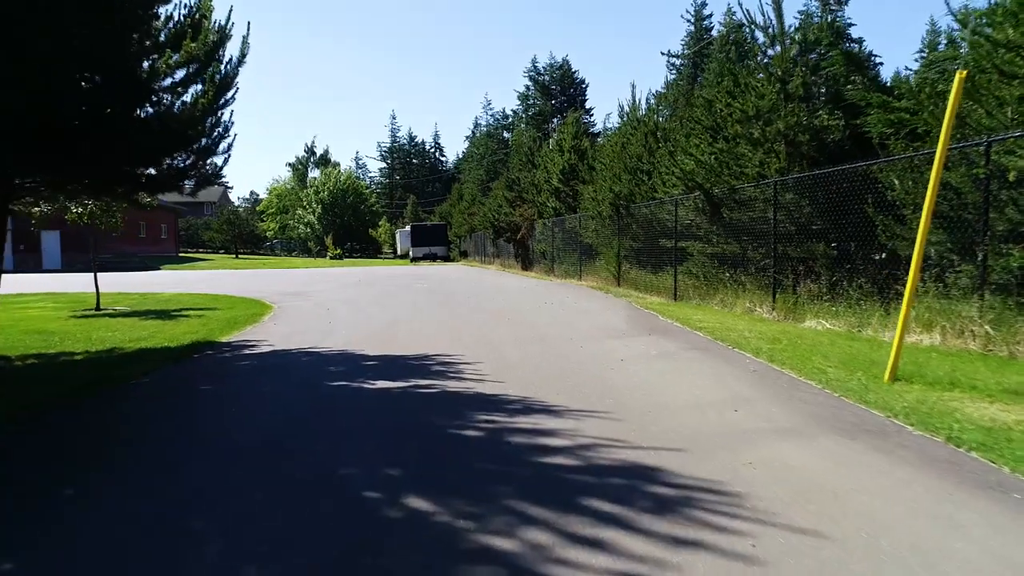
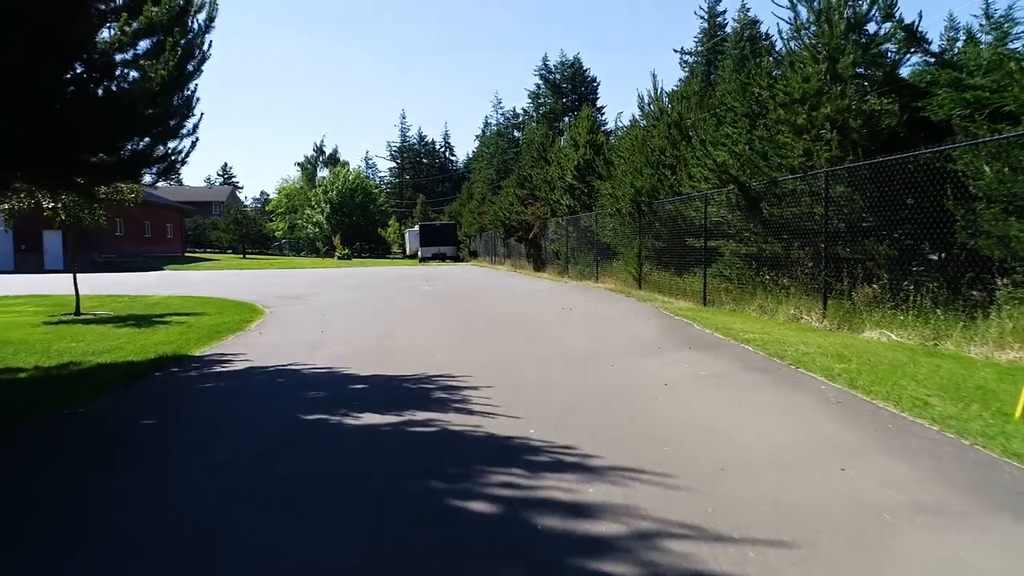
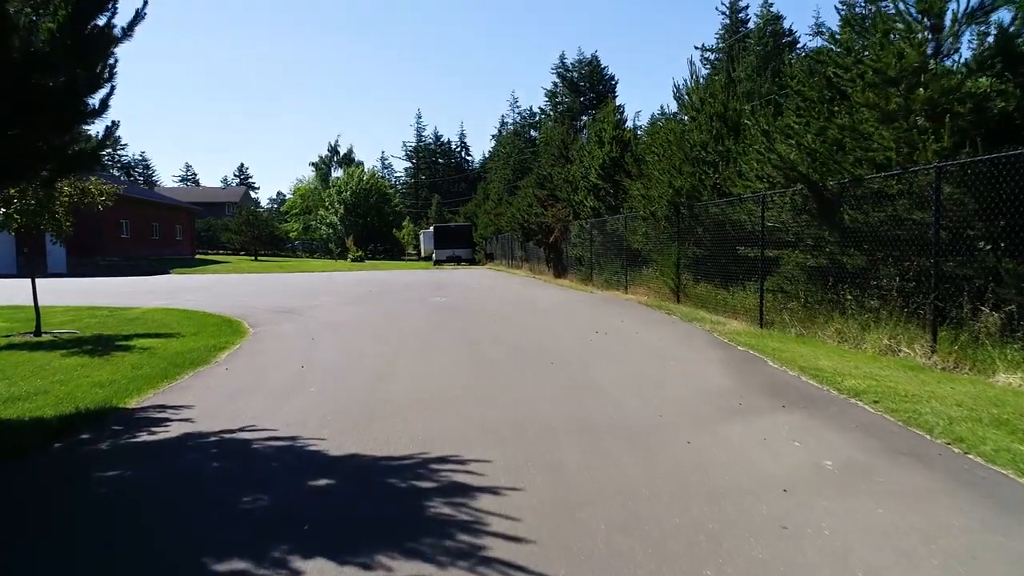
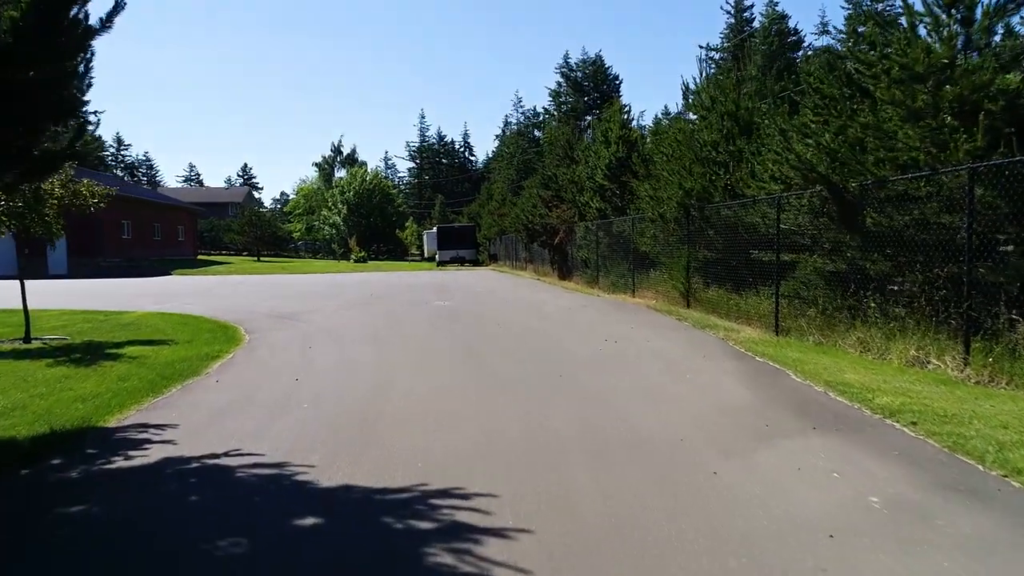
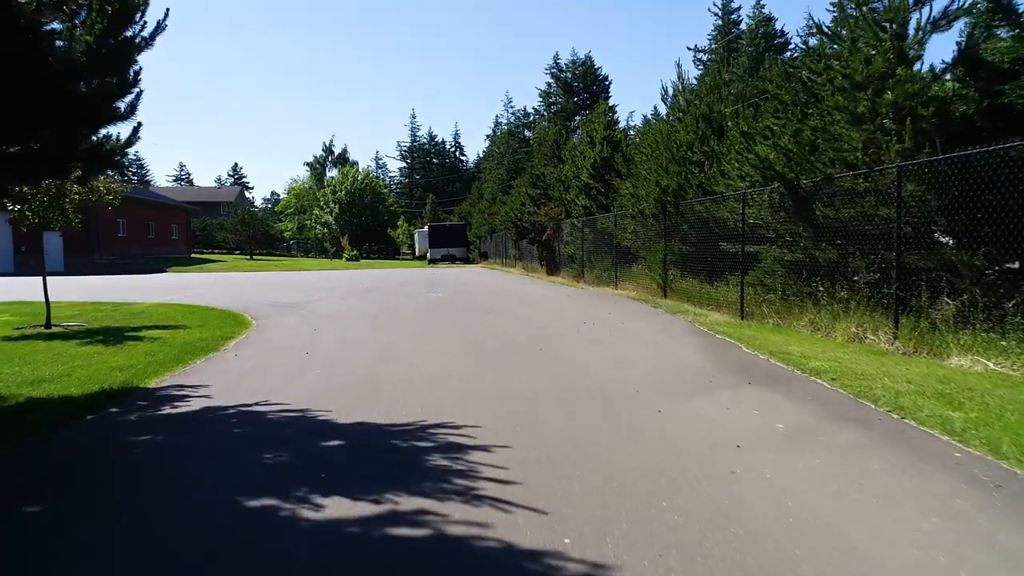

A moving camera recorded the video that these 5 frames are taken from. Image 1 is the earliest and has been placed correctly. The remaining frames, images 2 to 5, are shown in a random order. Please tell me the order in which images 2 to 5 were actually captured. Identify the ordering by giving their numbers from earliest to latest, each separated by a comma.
2, 5, 3, 4
